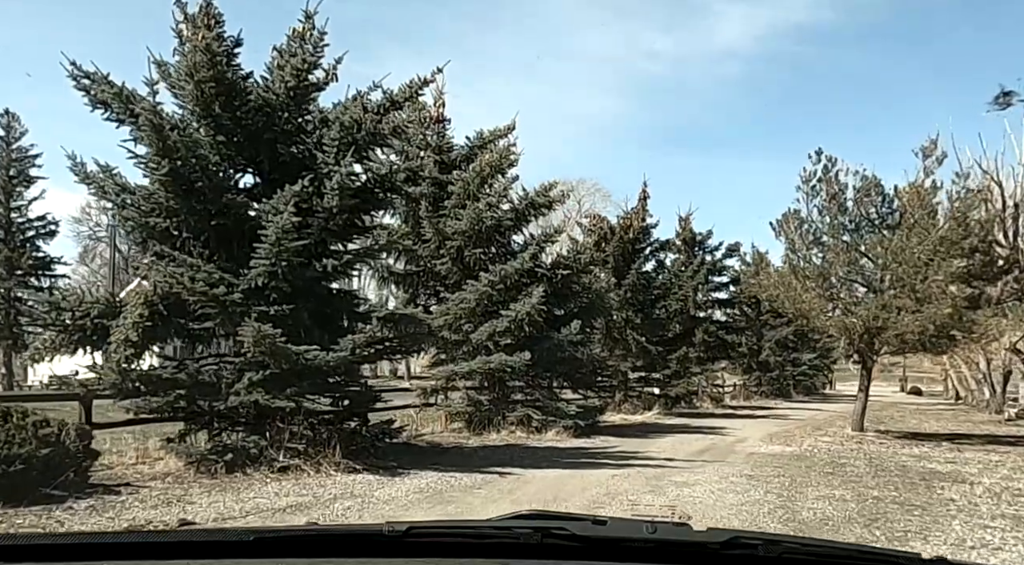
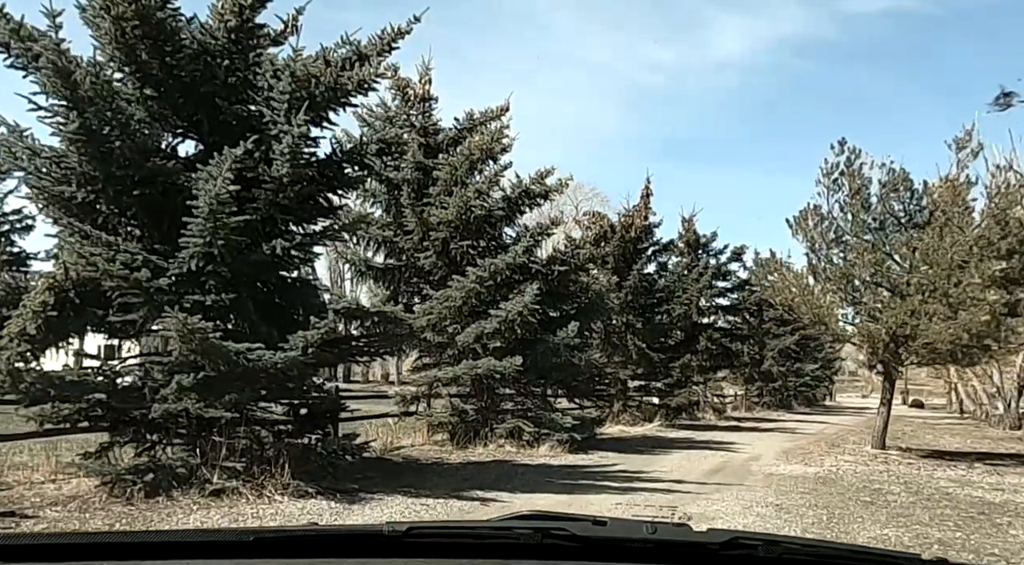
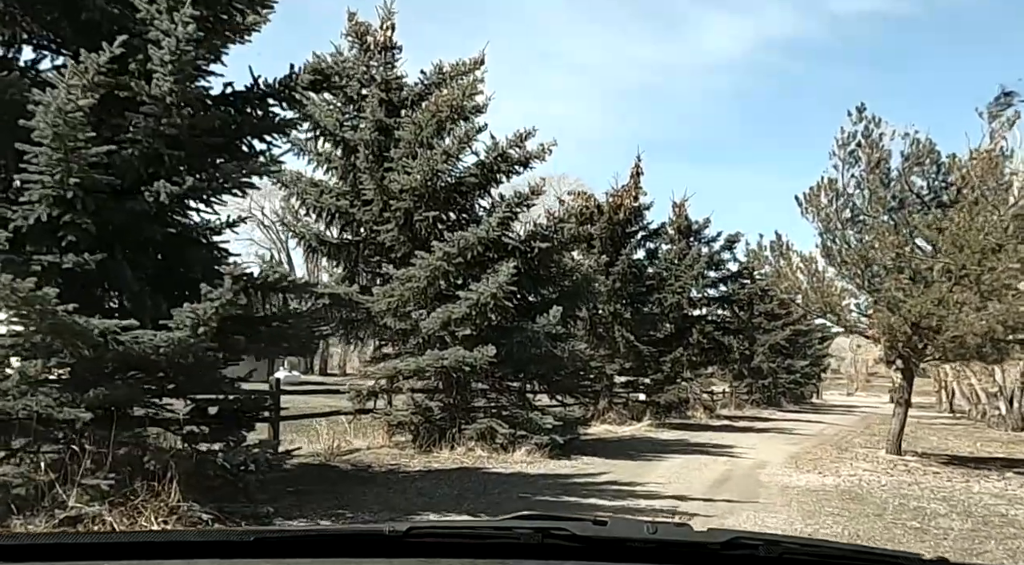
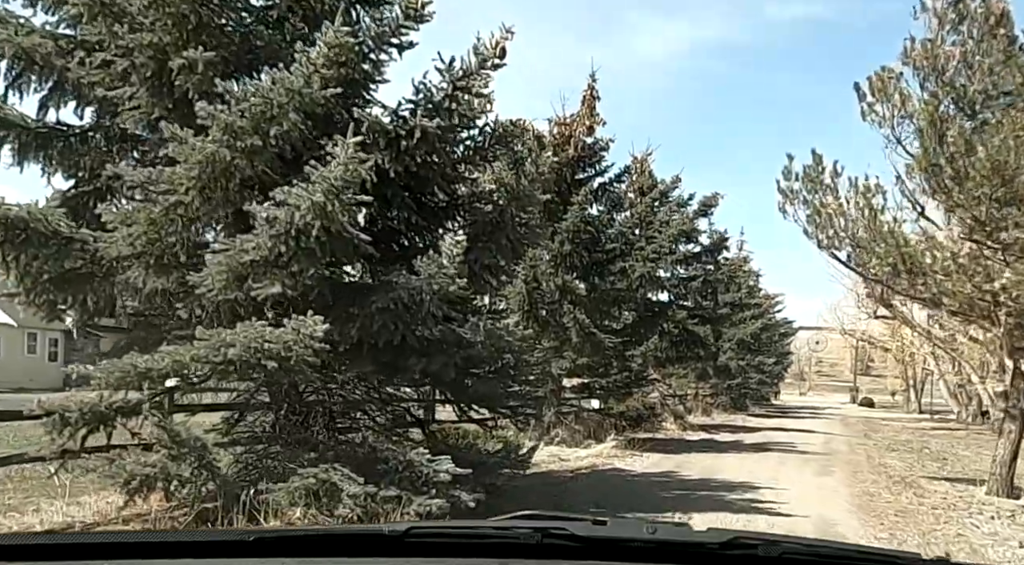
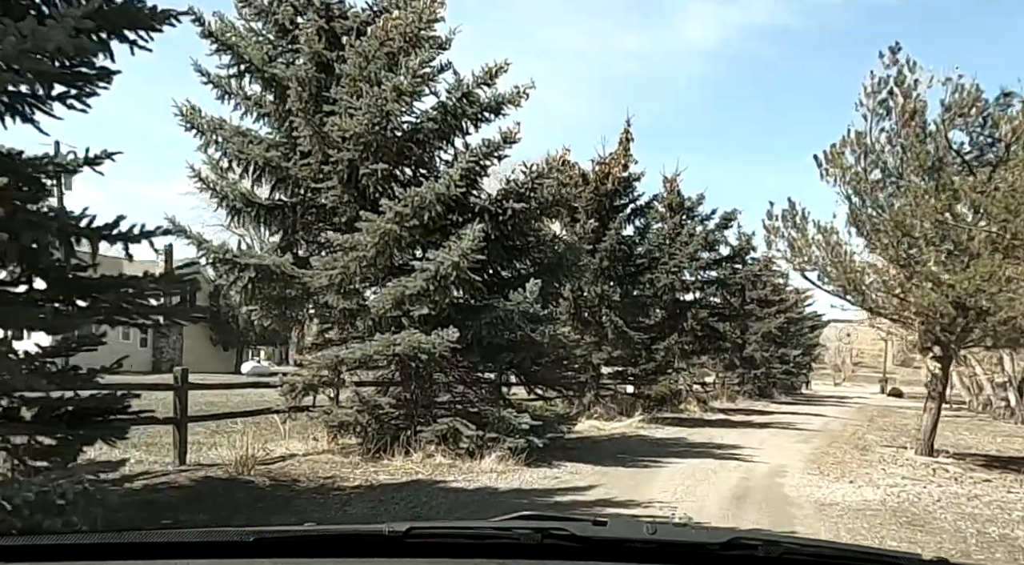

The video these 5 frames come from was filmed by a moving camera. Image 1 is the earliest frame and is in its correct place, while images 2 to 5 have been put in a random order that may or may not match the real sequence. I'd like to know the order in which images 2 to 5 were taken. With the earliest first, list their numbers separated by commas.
2, 3, 5, 4
